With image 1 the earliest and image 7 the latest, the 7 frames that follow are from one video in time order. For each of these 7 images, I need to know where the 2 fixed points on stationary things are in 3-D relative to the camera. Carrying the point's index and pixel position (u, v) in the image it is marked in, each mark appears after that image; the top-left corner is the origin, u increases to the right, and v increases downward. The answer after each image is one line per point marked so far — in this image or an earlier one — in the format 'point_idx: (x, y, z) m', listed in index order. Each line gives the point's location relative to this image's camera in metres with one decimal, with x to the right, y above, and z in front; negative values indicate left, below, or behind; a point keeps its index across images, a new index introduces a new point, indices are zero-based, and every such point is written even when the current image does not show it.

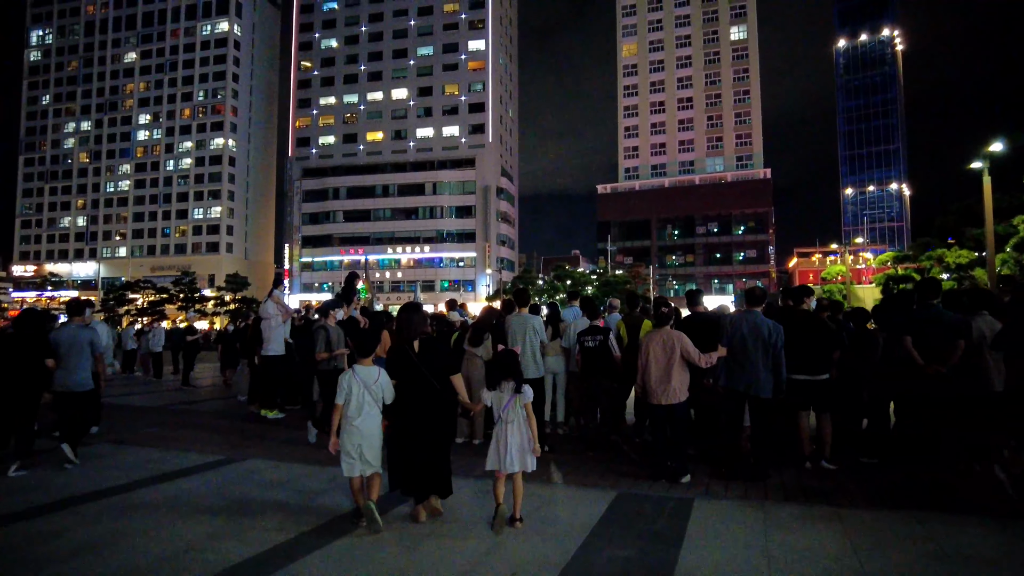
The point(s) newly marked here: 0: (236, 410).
0: (-4.8, -2.1, +11.4) m
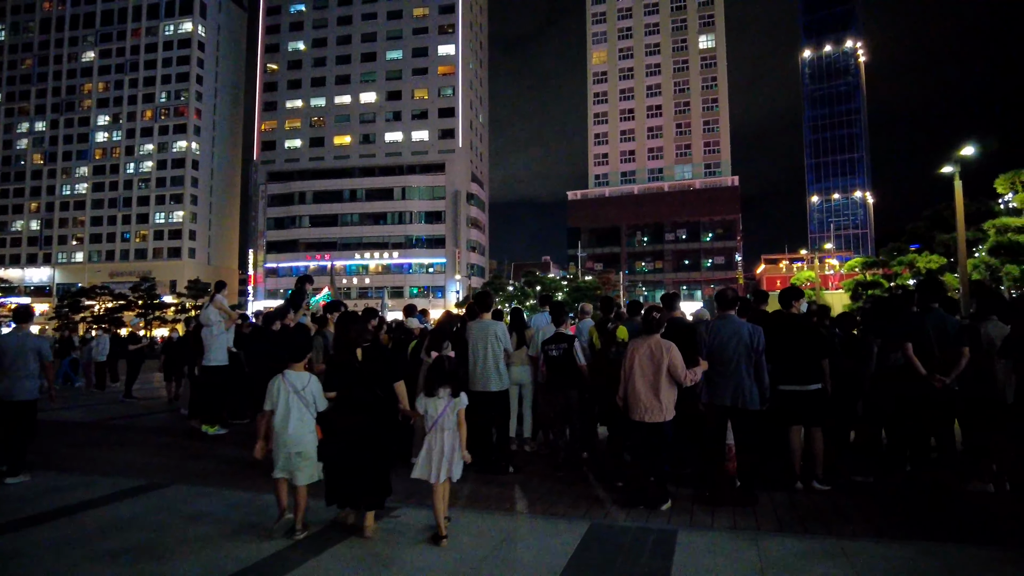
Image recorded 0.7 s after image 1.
0: (-5.4, -2.2, +10.5) m
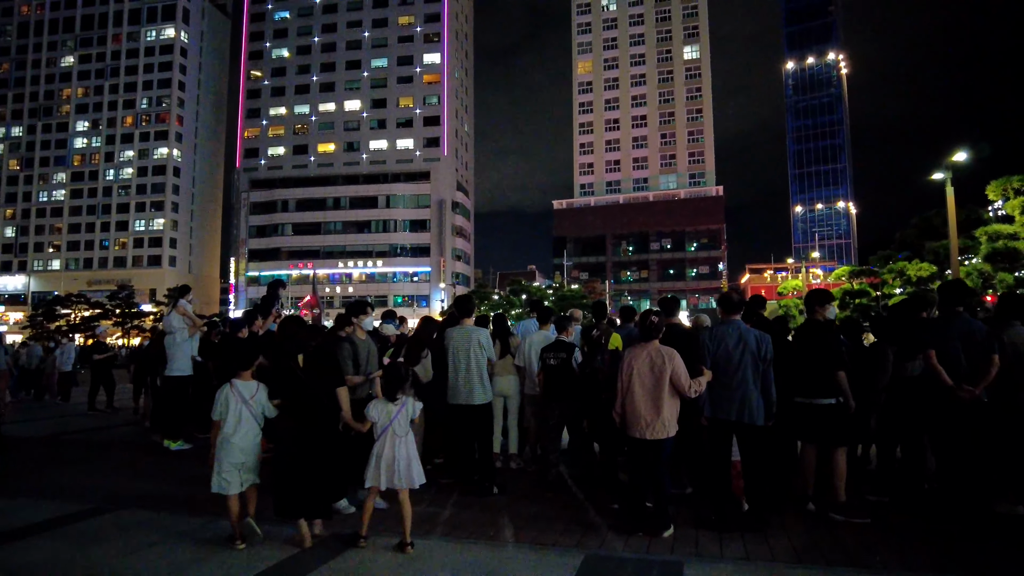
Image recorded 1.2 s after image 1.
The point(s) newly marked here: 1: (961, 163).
0: (-5.6, -2.3, +9.8) m
1: (+10.8, +3.0, +15.9) m
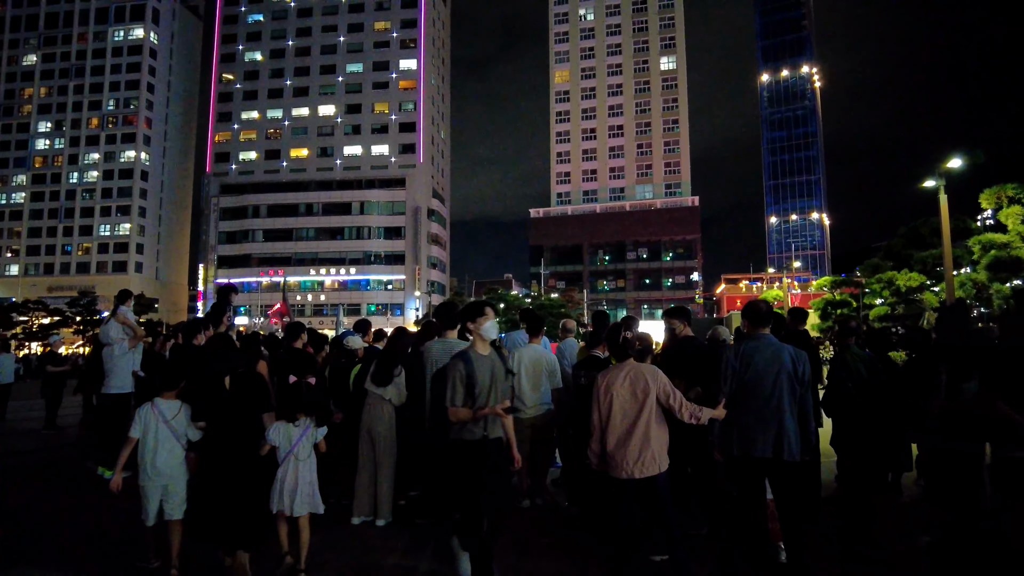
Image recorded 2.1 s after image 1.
0: (-5.8, -2.3, +8.7) m
1: (+10.4, +2.8, +15.5) m
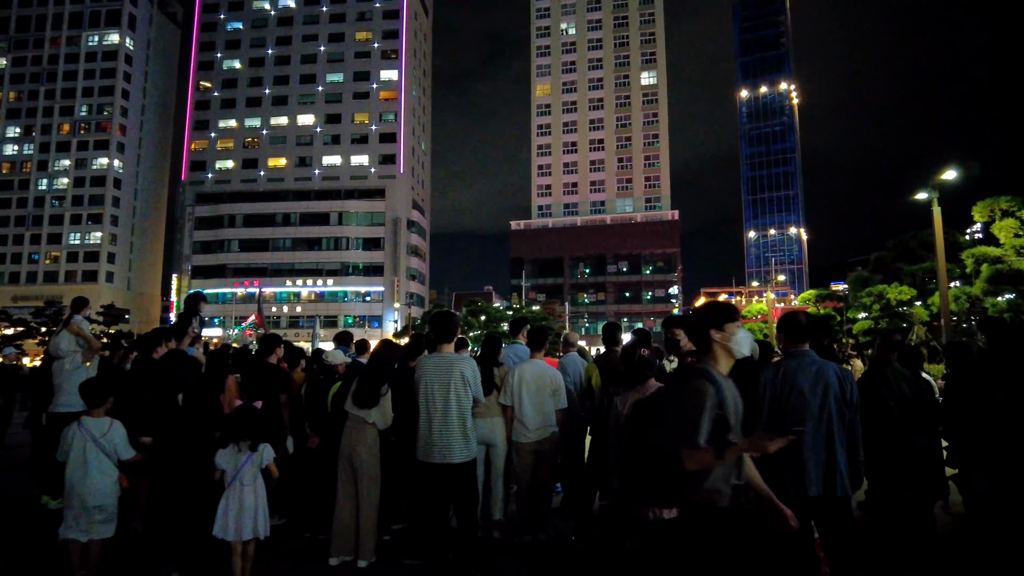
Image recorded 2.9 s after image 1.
0: (-5.9, -2.4, +7.8) m
1: (+10.1, +2.4, +15.3) m
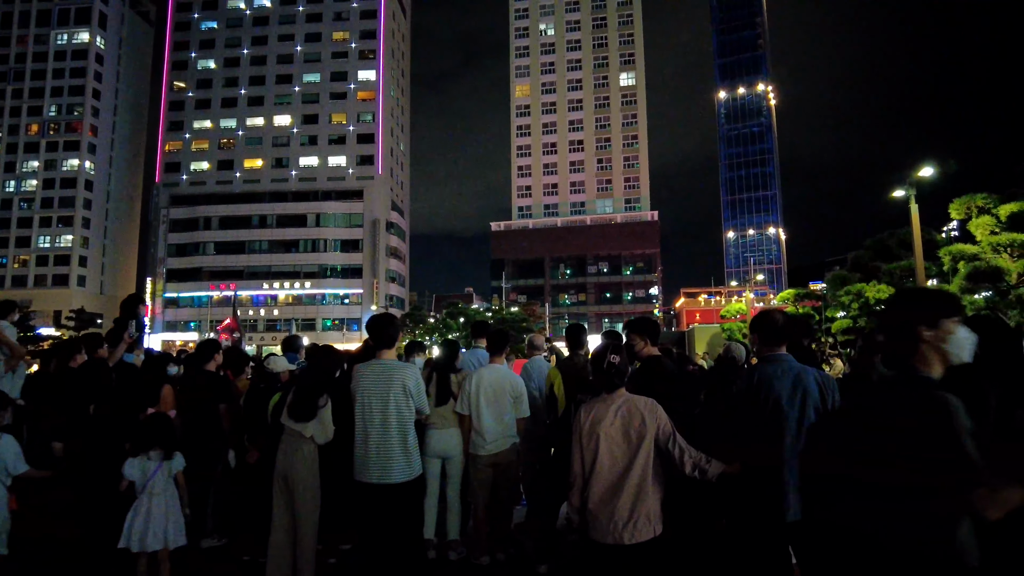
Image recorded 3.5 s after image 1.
0: (-6.3, -2.4, +7.2) m
1: (+9.5, +2.5, +15.1) m
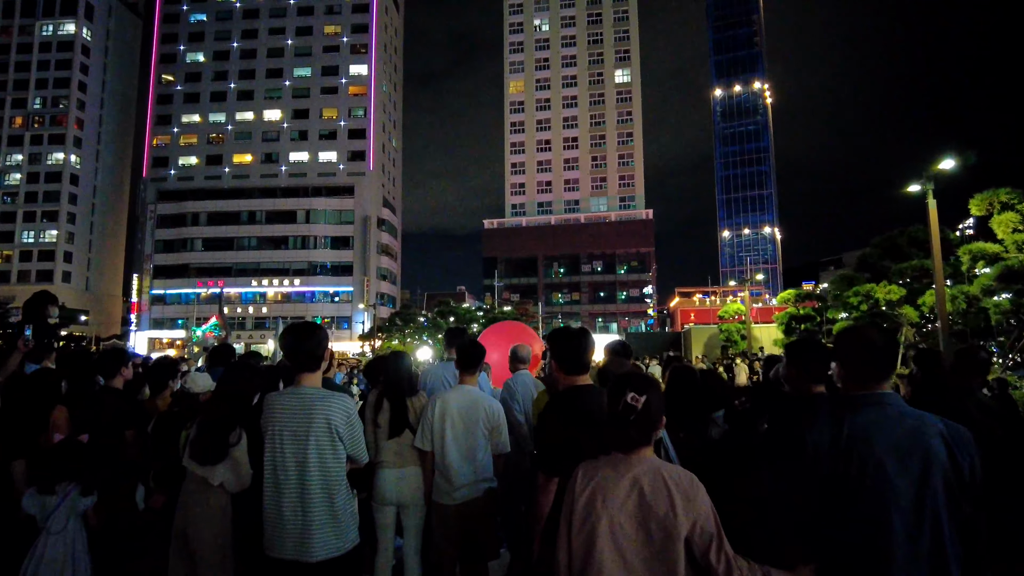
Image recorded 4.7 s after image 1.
0: (-6.5, -2.4, +6.1) m
1: (+9.2, +2.5, +14.1) m
